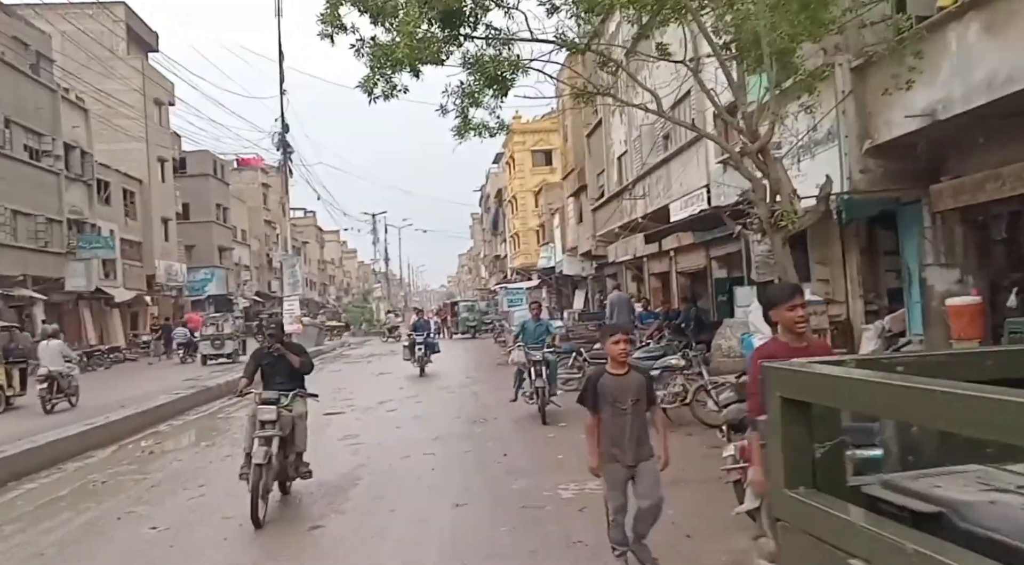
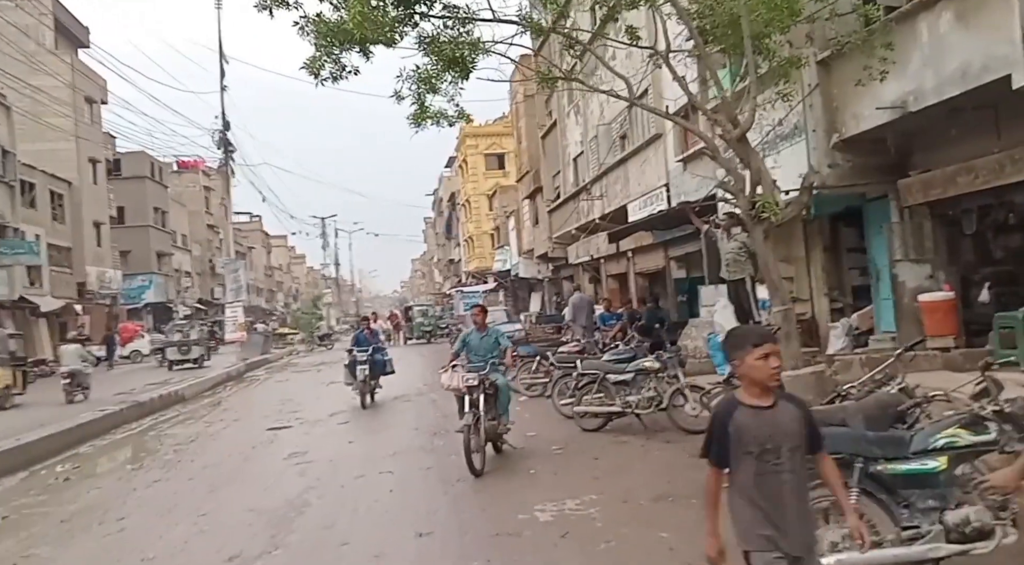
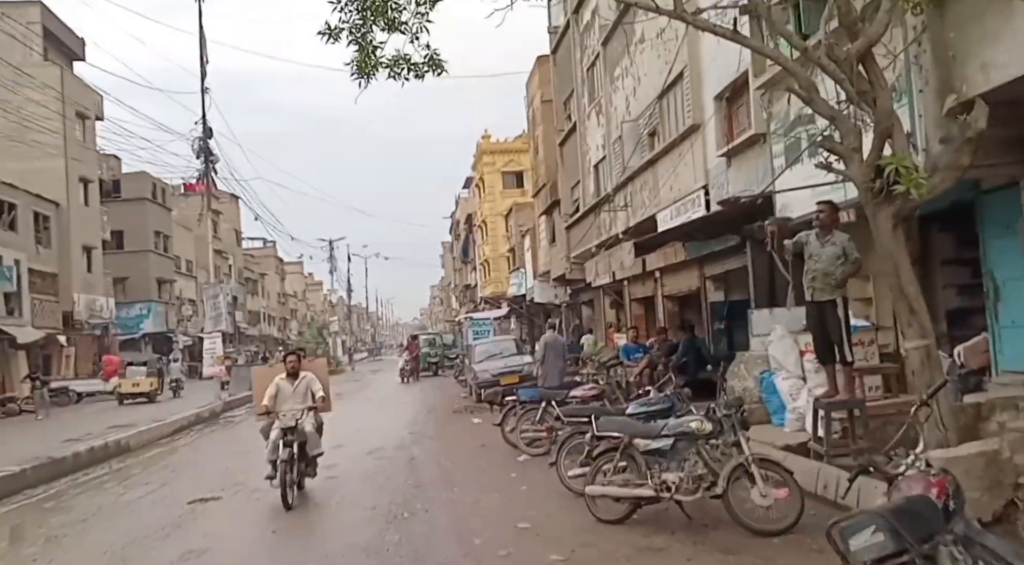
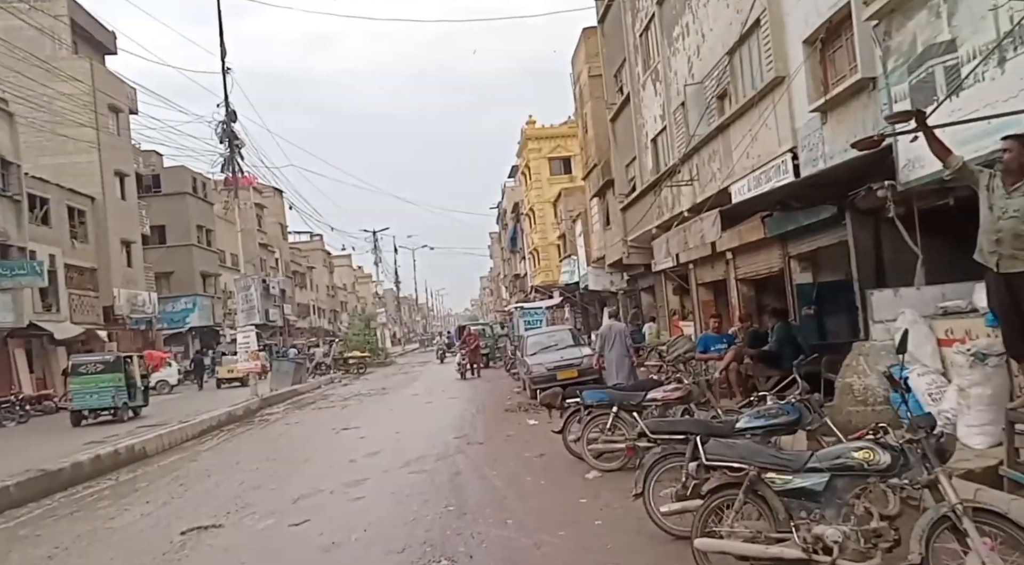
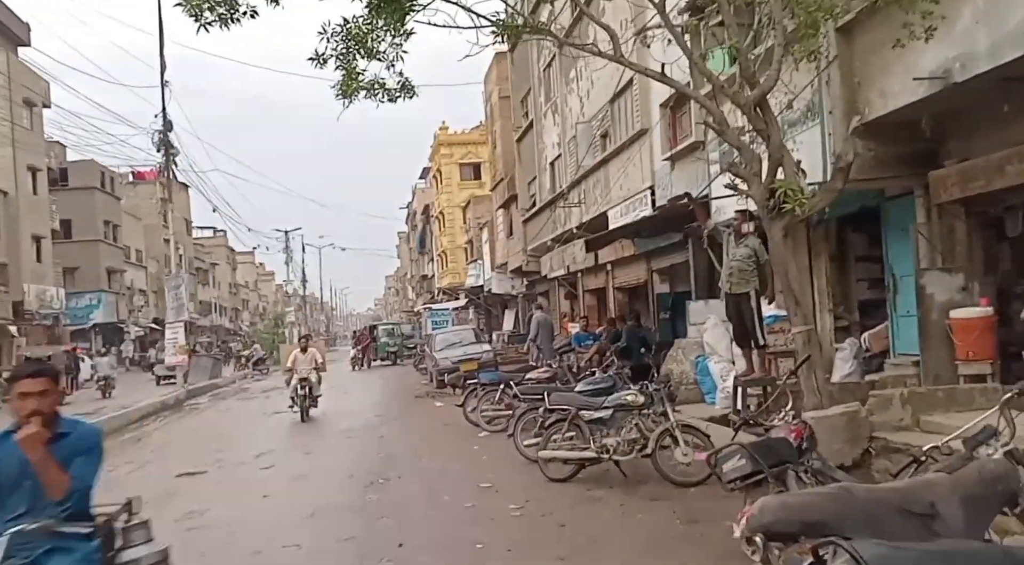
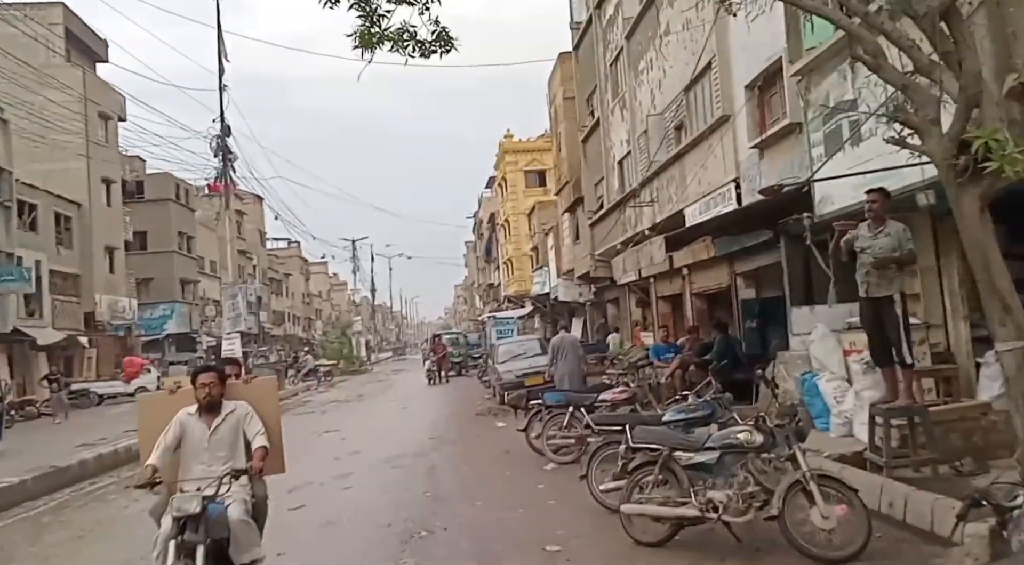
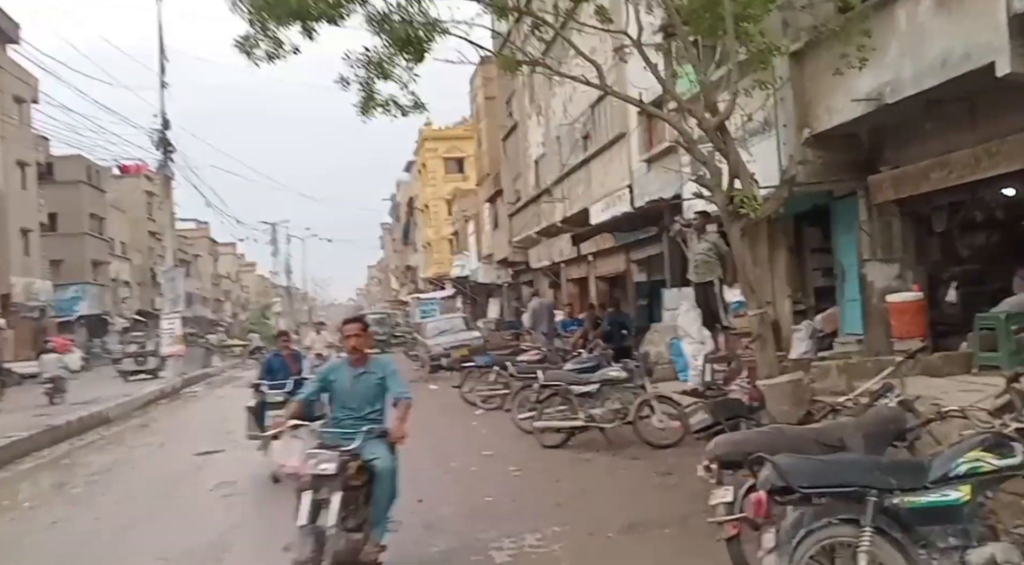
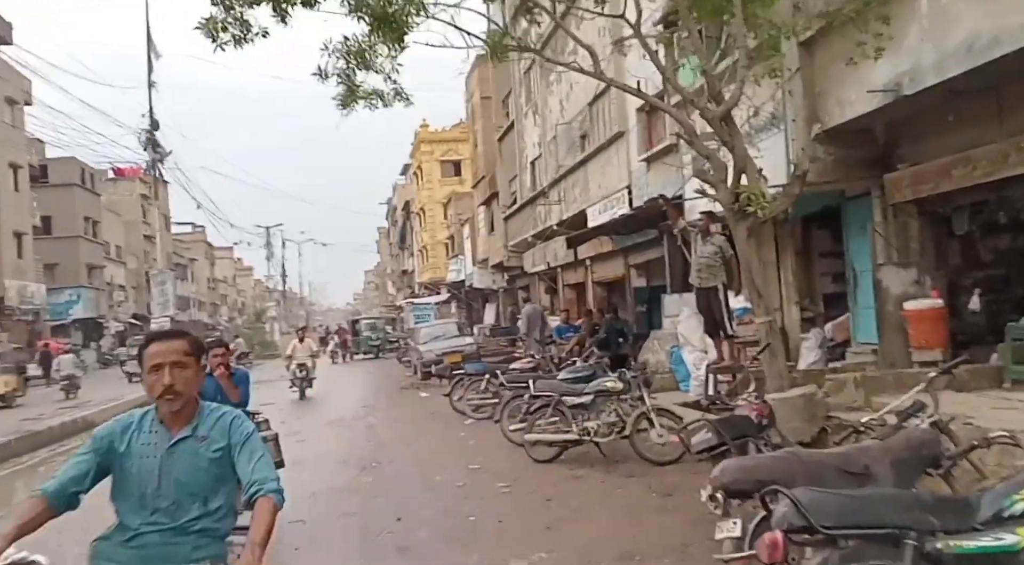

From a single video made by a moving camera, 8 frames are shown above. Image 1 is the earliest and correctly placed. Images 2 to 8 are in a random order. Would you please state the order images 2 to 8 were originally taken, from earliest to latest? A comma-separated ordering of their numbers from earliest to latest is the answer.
2, 7, 8, 5, 3, 6, 4
